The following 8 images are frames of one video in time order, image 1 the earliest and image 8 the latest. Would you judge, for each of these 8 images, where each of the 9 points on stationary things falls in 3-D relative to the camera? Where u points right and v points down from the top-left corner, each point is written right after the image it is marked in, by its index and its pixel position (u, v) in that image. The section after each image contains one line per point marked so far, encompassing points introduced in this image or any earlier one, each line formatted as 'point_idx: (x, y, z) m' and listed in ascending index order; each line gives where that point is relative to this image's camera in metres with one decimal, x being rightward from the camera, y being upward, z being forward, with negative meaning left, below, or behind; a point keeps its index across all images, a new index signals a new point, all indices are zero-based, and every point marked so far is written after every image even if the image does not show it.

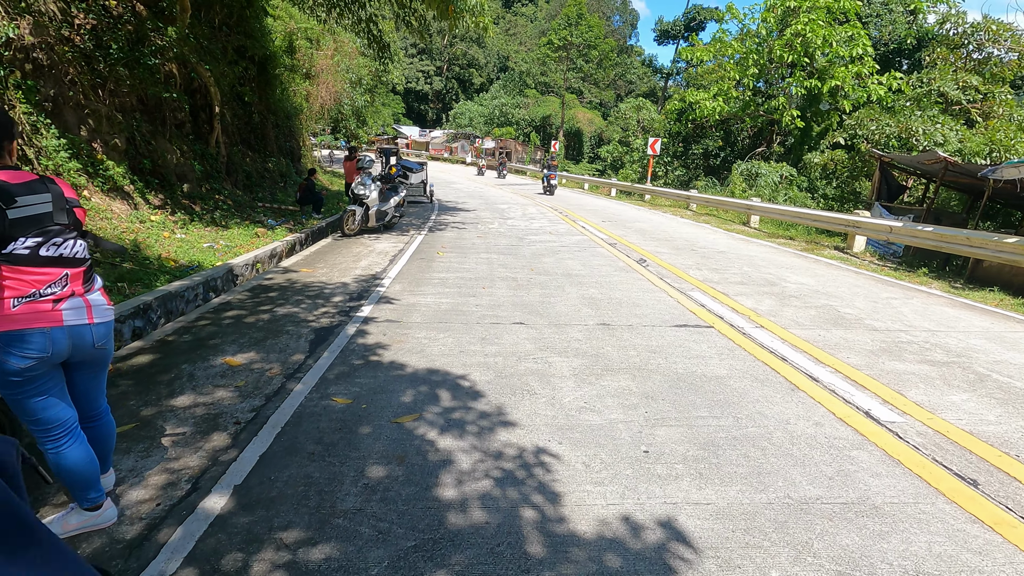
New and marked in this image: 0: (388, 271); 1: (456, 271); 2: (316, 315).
0: (-1.8, +0.3, +7.8) m
1: (-0.8, +0.3, +8.0) m
2: (-2.1, -0.3, +5.6) m
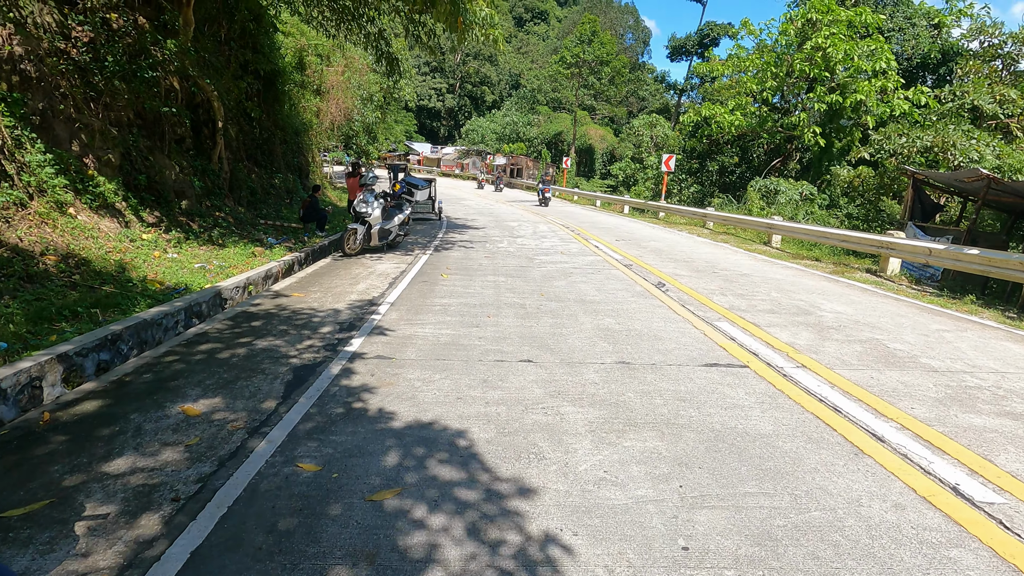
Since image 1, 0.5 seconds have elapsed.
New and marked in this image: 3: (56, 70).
0: (-1.7, -0.1, +7.2) m
1: (-0.7, -0.1, +7.4) m
2: (-2.0, -0.6, +5.0) m
3: (-7.6, +3.6, +9.0) m
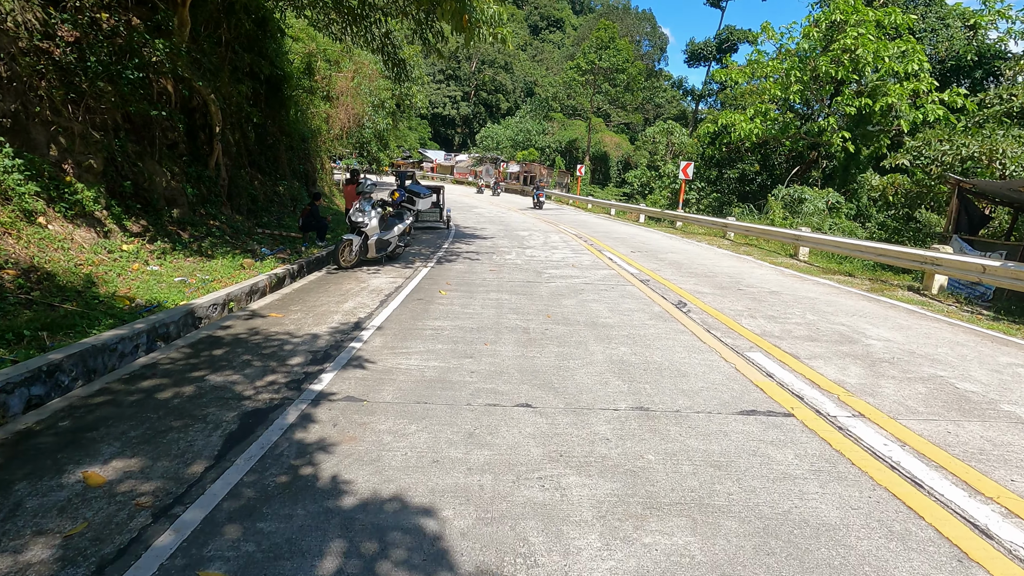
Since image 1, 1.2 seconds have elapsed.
0: (-1.7, -0.3, +6.5) m
1: (-0.7, -0.4, +6.6) m
2: (-2.0, -0.8, +4.3) m
3: (-7.5, +3.4, +8.5) m
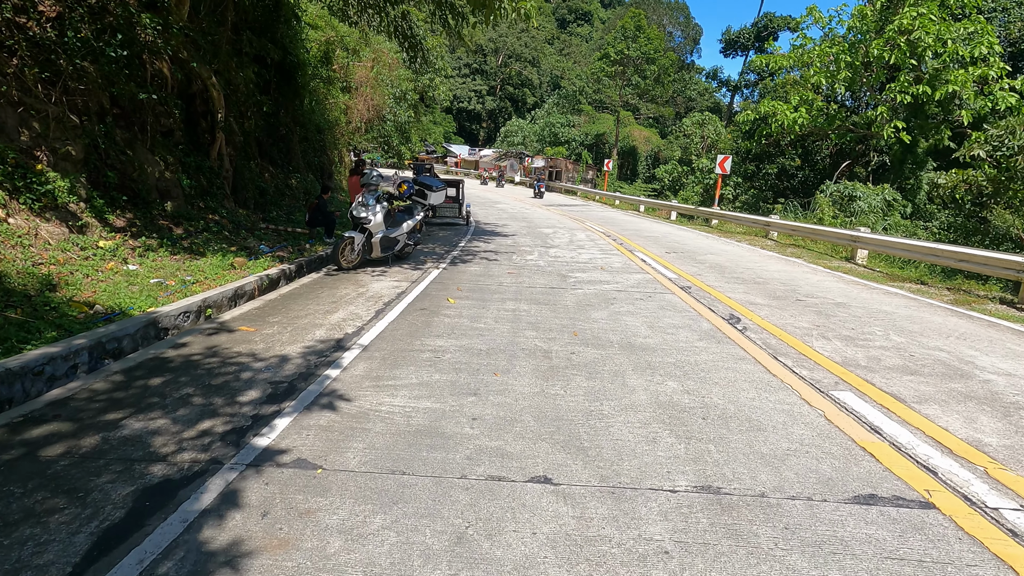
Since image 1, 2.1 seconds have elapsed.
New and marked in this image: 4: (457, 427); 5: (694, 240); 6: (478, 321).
0: (-1.5, -0.4, +5.4) m
1: (-0.5, -0.5, +5.5) m
2: (-1.9, -0.9, +3.2) m
3: (-7.2, +3.4, +7.6) m
4: (-0.4, -0.9, +3.4) m
5: (+5.5, +1.4, +16.2) m
6: (-0.4, -0.4, +6.0) m
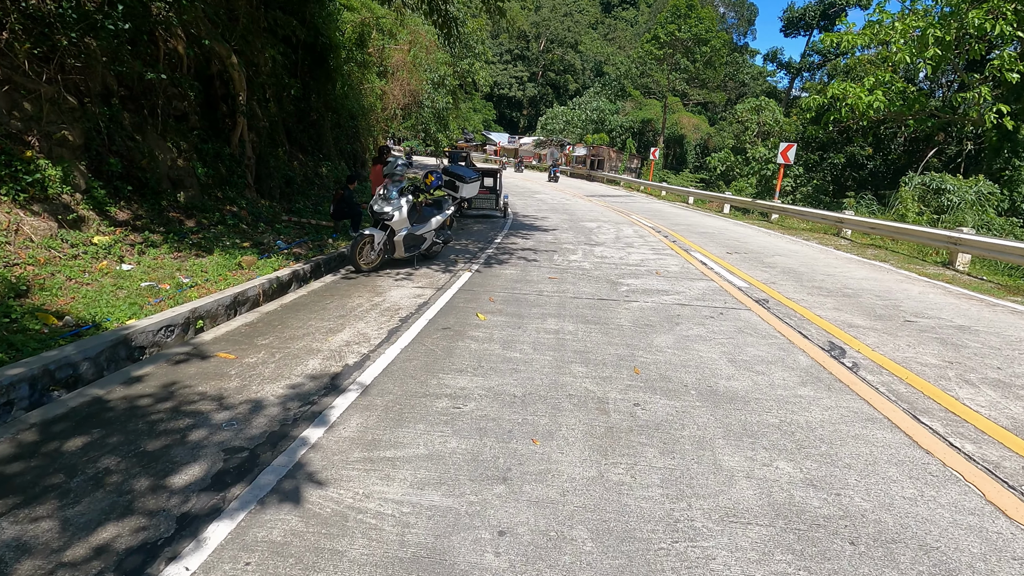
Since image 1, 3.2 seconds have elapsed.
0: (-1.1, -0.6, +4.2) m
1: (-0.2, -0.6, +4.3) m
2: (-1.8, -1.1, +2.1) m
3: (-6.6, +3.4, +6.8) m
4: (-0.2, -1.1, +2.3) m
5: (+6.6, +1.3, +14.5) m
6: (0.0, -0.5, +4.8) m
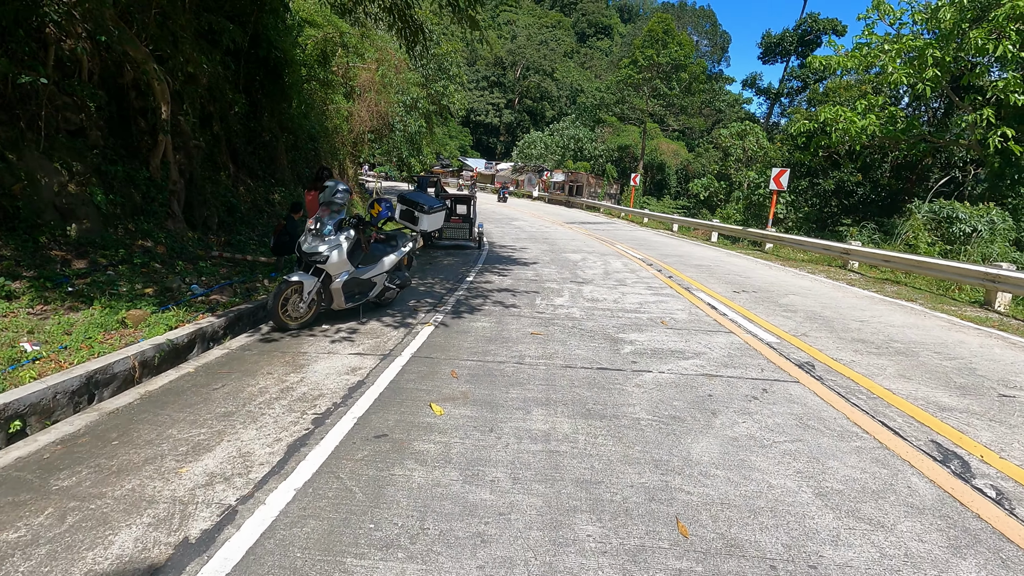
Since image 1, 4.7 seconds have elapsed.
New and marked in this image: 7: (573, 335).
0: (-1.3, -1.1, +2.4) m
1: (-0.3, -1.2, +2.5) m
2: (-1.8, -1.5, +0.2) m
3: (-6.9, +2.7, +4.9) m
4: (-0.2, -1.5, +0.5) m
5: (+6.0, +0.4, +13.1) m
6: (-0.2, -1.1, +3.0) m
7: (+0.7, -0.6, +6.4) m
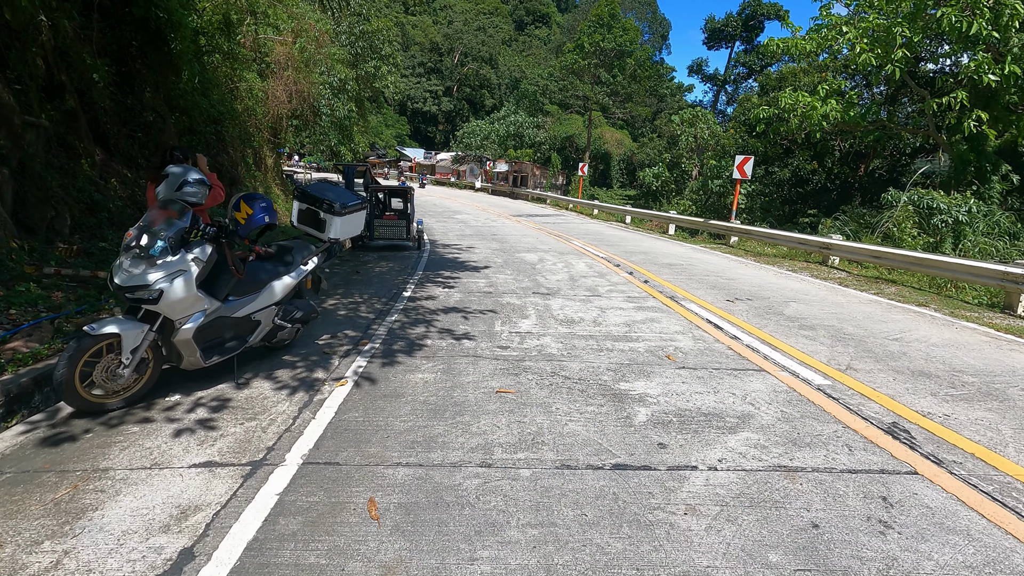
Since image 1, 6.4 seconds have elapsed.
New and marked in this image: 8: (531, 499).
0: (-1.2, -1.5, +0.2) m
1: (-0.2, -1.5, +0.4) m
2: (-1.5, -2.0, -2.0) m
3: (-7.2, +2.2, +2.0) m
4: (+0.1, -1.9, -1.6) m
5: (+4.9, +0.3, +11.6) m
6: (-0.2, -1.4, +0.9) m
7: (+0.4, -0.8, +4.4) m
8: (+0.1, -1.1, +2.8) m
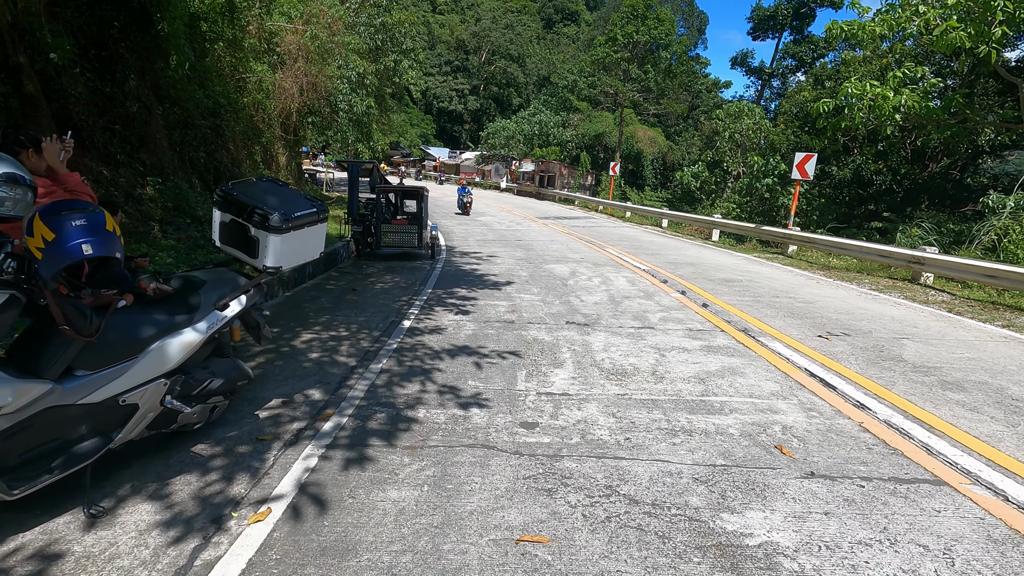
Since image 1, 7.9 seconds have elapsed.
0: (-1.3, -1.9, -1.5) m
1: (-0.3, -1.9, -1.4) m
2: (-1.7, -2.3, -3.7) m
3: (-7.1, +2.0, +0.6) m
4: (-0.1, -2.3, -3.4) m
5: (+5.3, -0.1, +9.5) m
6: (-0.2, -1.8, -0.9) m
7: (+0.5, -1.2, +2.6) m
8: (+0.2, -1.5, +1.0) m
